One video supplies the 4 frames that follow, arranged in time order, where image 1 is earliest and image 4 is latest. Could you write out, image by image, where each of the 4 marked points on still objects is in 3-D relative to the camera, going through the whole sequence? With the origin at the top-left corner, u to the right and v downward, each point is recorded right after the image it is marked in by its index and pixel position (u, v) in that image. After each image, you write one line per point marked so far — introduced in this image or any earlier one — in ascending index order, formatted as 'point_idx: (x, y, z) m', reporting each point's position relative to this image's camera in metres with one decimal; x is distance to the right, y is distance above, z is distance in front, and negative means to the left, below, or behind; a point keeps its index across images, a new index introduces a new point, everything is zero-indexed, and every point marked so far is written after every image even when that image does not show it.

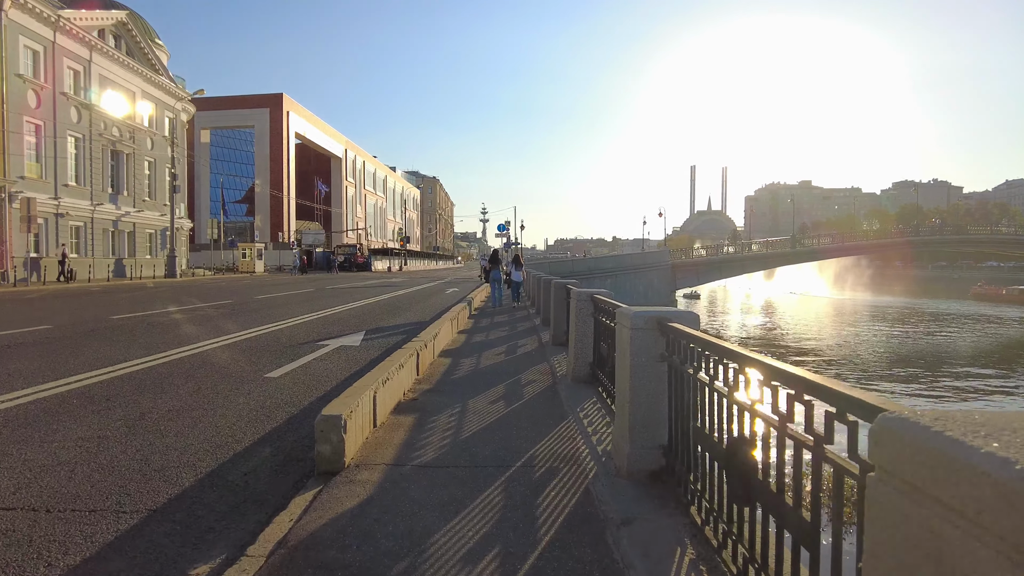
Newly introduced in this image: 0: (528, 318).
0: (+0.4, -0.8, +17.1) m
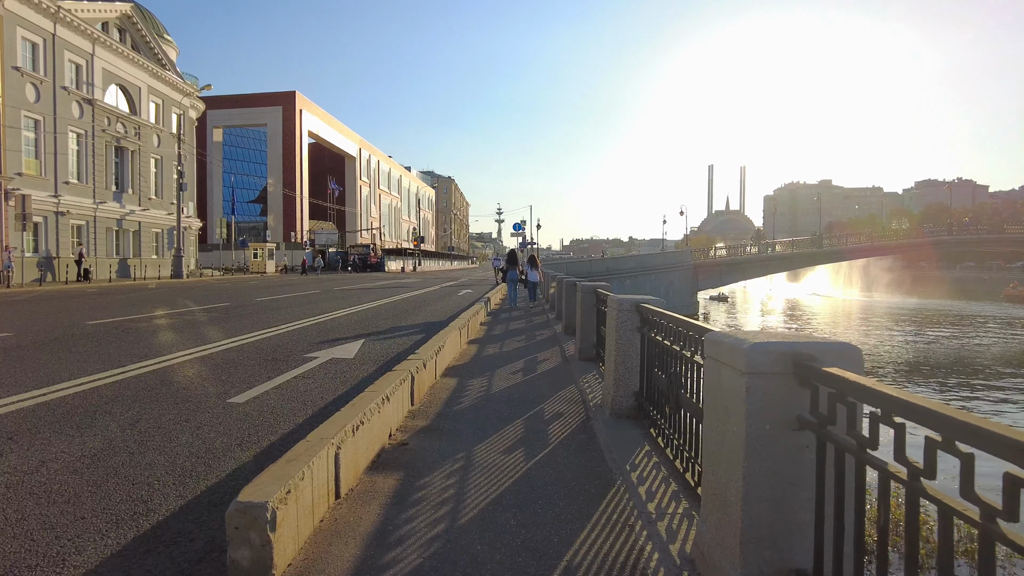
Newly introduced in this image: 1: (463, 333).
0: (+0.8, -0.8, +15.7) m
1: (-0.8, -0.7, +10.0) m
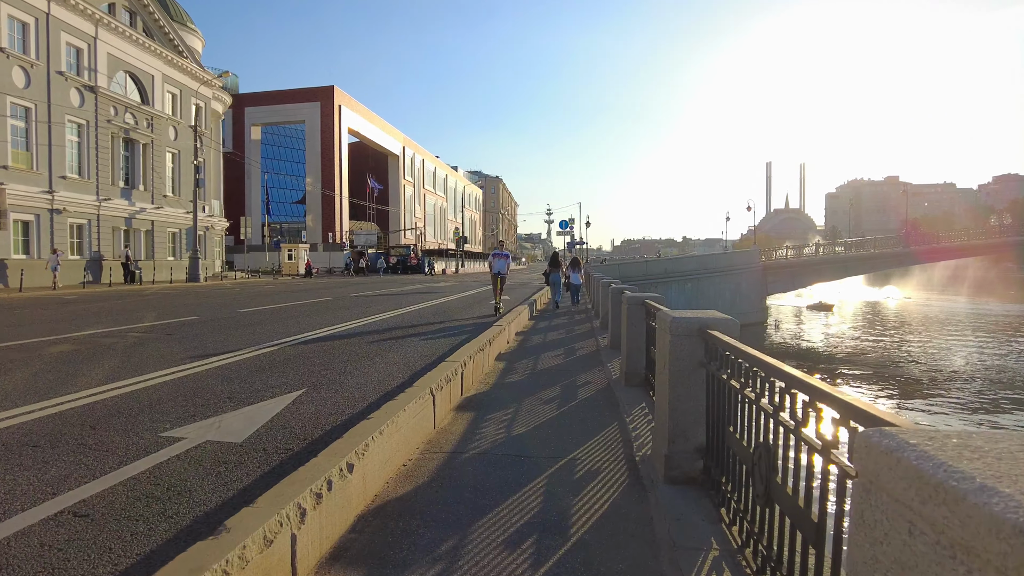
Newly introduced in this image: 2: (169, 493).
0: (+1.5, -1.0, +11.5) m
1: (-0.6, -0.9, +5.9) m
2: (-2.0, -1.2, +3.9) m
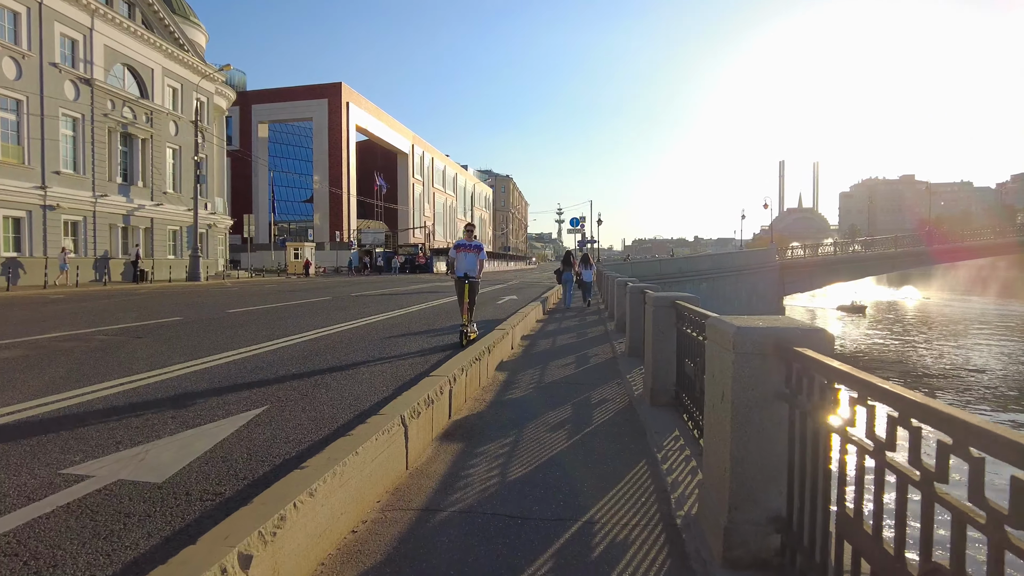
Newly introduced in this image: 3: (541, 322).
0: (+1.6, -1.0, +10.4) m
1: (-0.6, -0.9, +4.8) m
2: (-2.1, -1.2, +2.8) m
3: (+0.7, -0.8, +14.8) m
